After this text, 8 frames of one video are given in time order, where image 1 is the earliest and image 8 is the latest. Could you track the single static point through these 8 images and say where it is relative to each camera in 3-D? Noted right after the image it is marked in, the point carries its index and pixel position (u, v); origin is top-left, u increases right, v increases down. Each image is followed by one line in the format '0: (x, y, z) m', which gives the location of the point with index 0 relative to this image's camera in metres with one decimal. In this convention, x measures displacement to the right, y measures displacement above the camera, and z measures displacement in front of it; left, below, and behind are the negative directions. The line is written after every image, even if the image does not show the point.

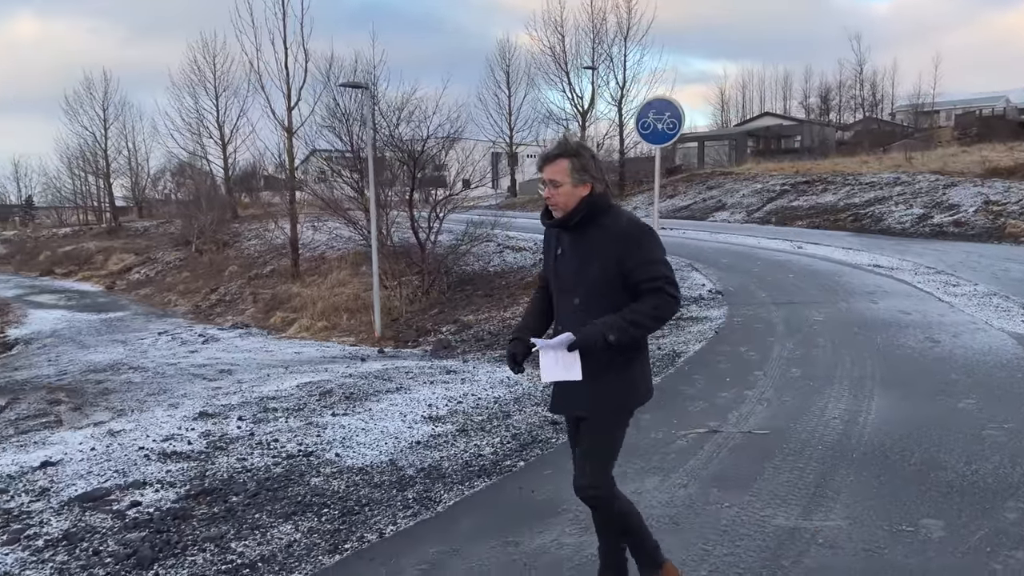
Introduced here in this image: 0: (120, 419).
0: (-3.7, -1.2, +7.4) m
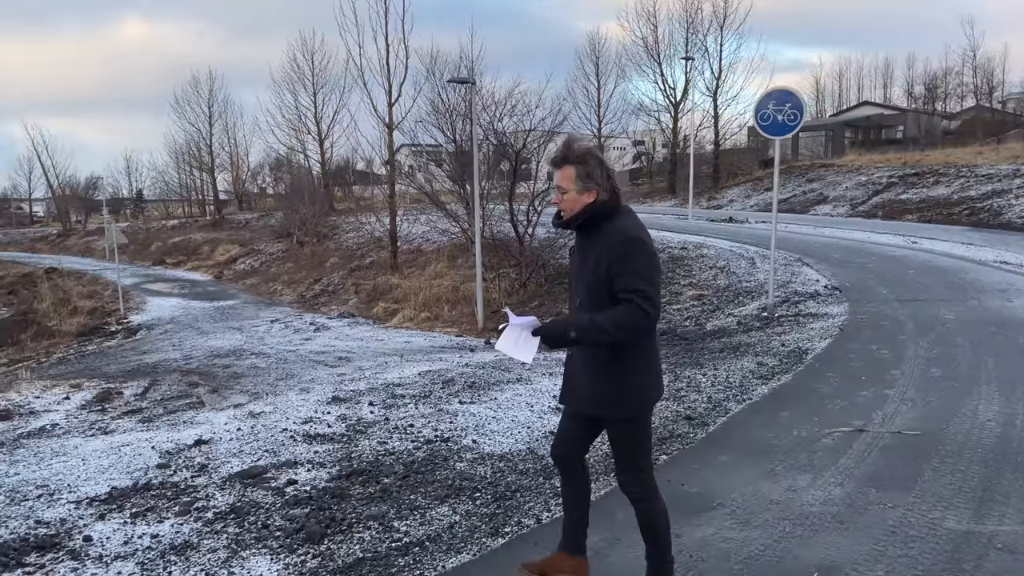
0: (-2.5, -1.1, +7.8) m
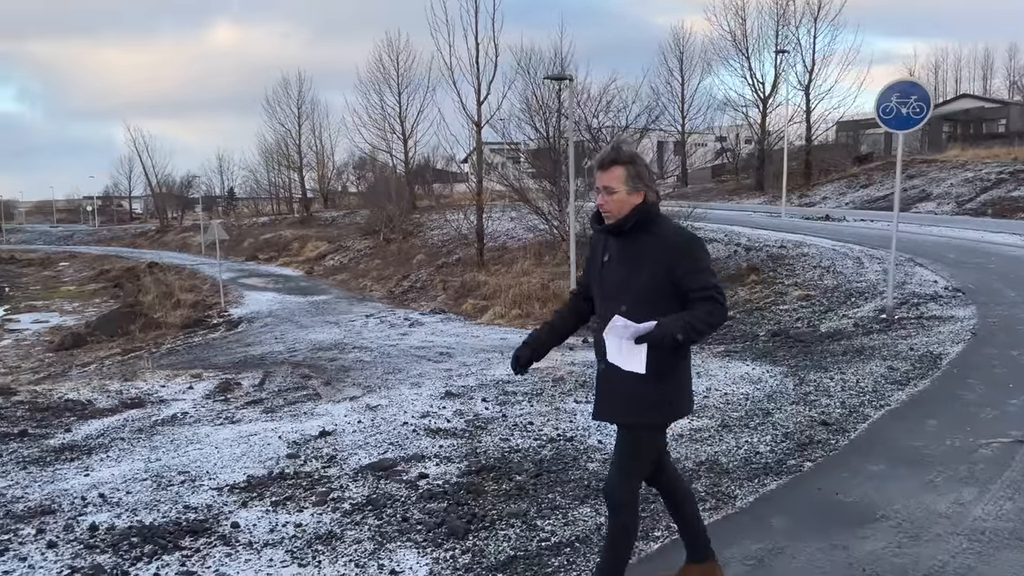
0: (-1.4, -1.1, +7.9) m
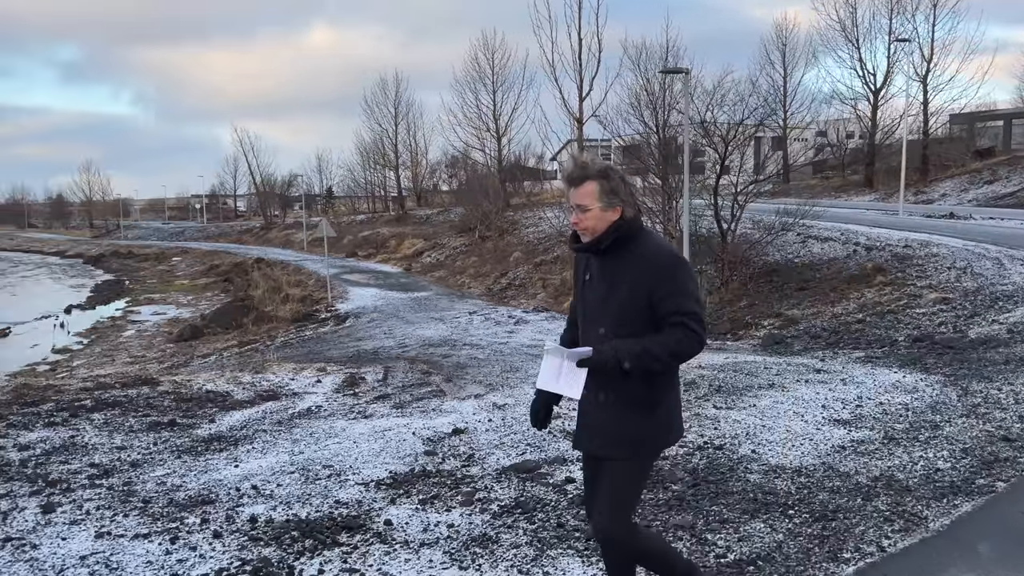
0: (-0.2, -1.1, +7.9) m
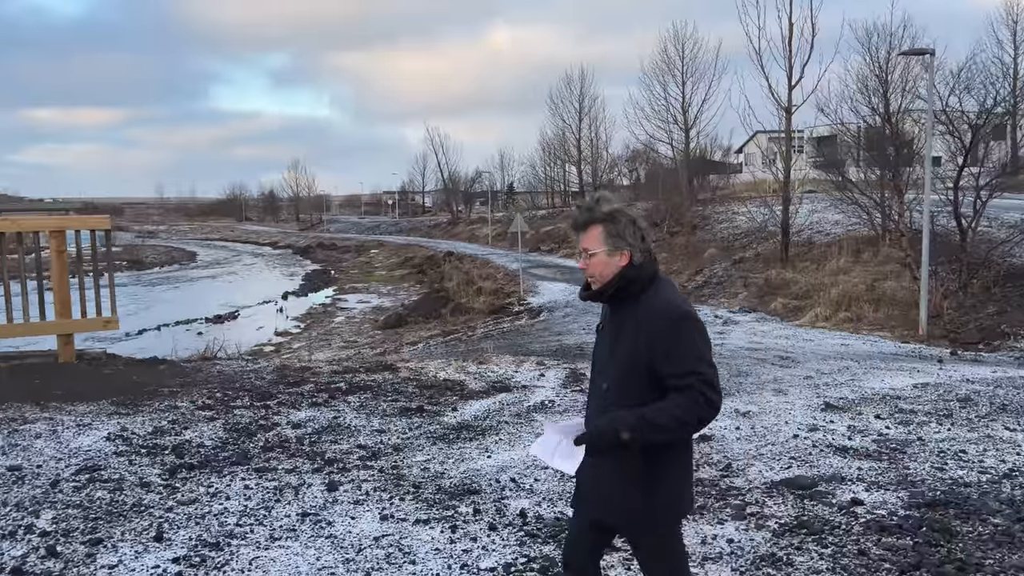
0: (+2.1, -1.1, +7.5) m
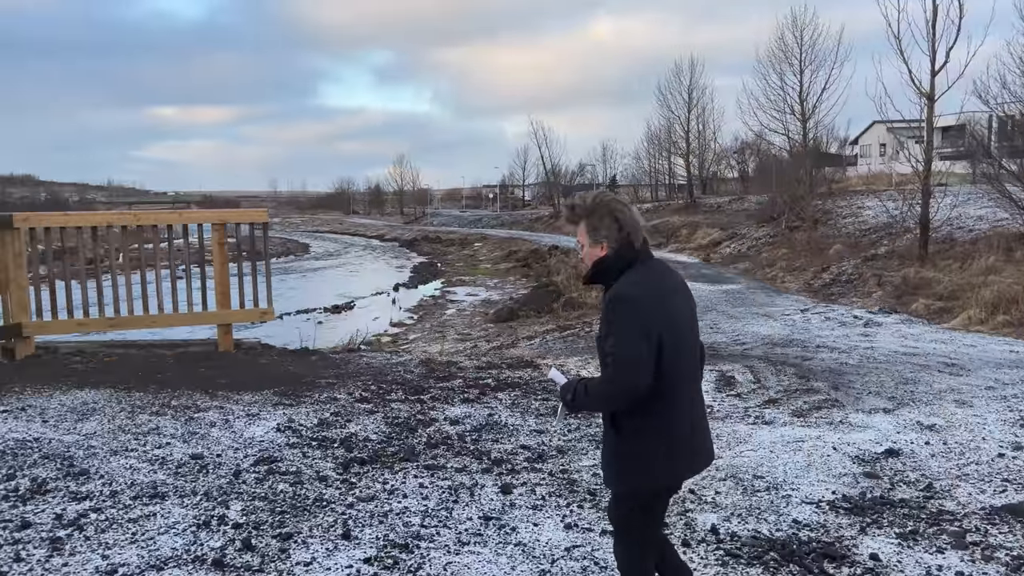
0: (+3.5, -1.1, +6.9) m
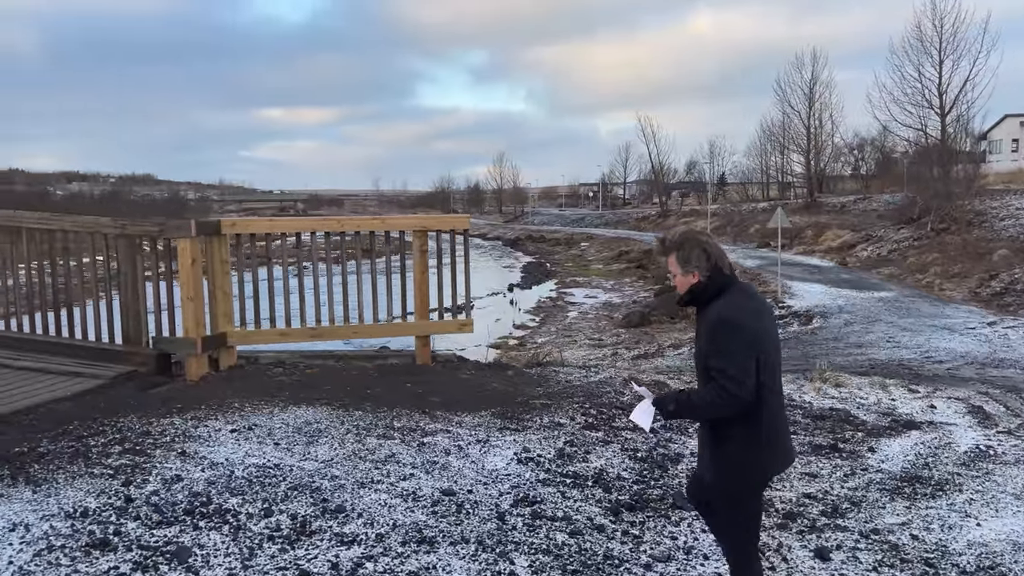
0: (+5.4, -1.2, +5.7) m
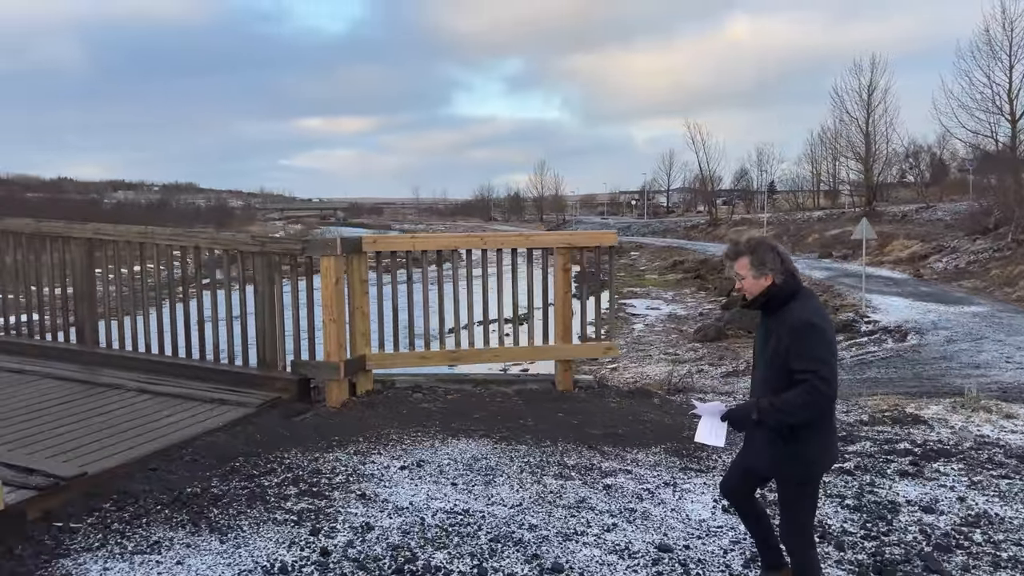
0: (+6.6, -1.4, +5.0) m
